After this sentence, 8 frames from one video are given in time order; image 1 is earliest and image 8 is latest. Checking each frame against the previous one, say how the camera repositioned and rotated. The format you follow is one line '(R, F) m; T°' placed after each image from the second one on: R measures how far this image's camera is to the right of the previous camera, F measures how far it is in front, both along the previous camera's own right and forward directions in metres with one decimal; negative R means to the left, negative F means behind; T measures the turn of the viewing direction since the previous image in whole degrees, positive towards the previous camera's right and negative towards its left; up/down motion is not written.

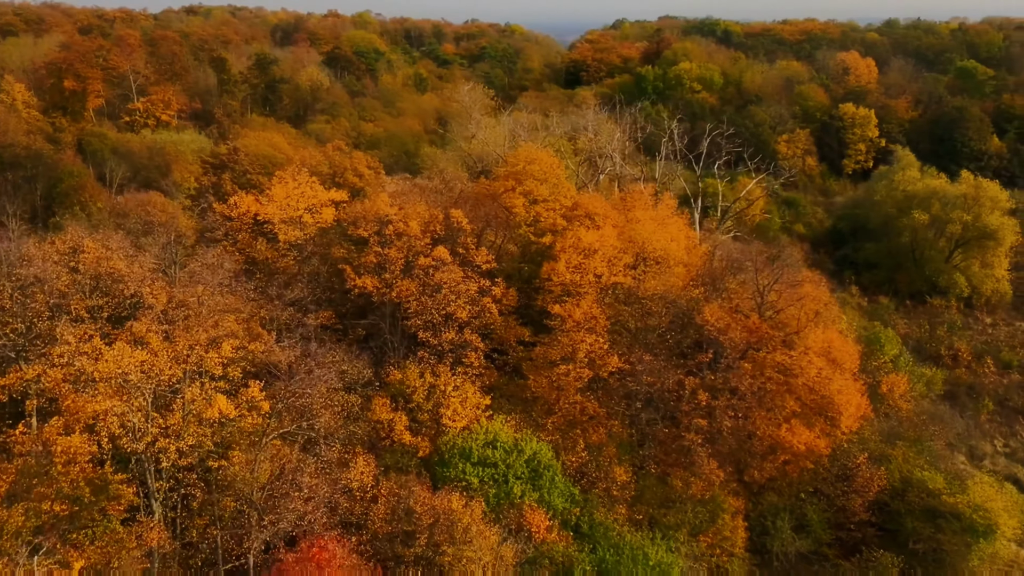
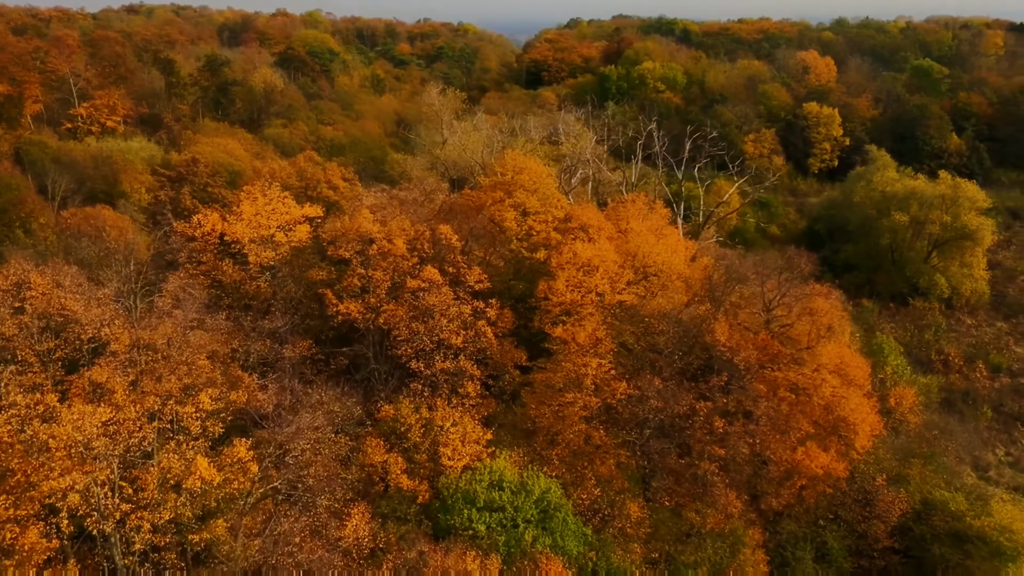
(-1.1, +1.7) m; +3°
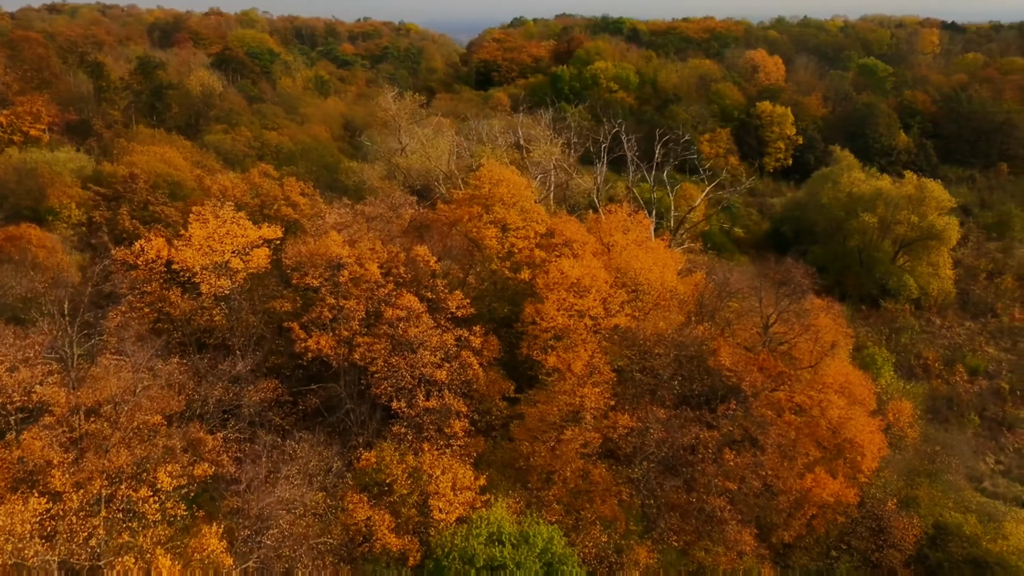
(-1.0, +1.8) m; +4°
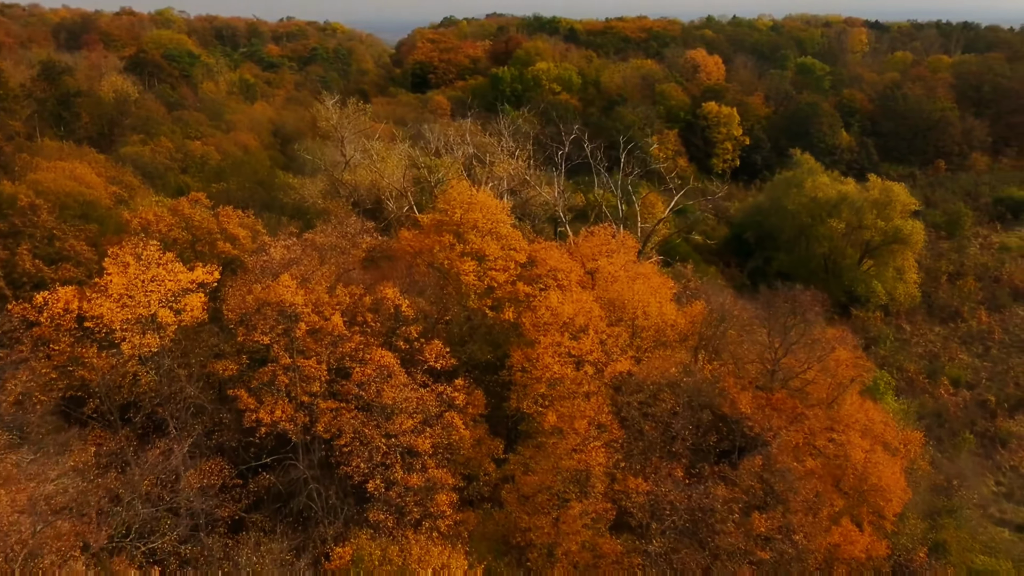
(-1.1, +2.8) m; +5°
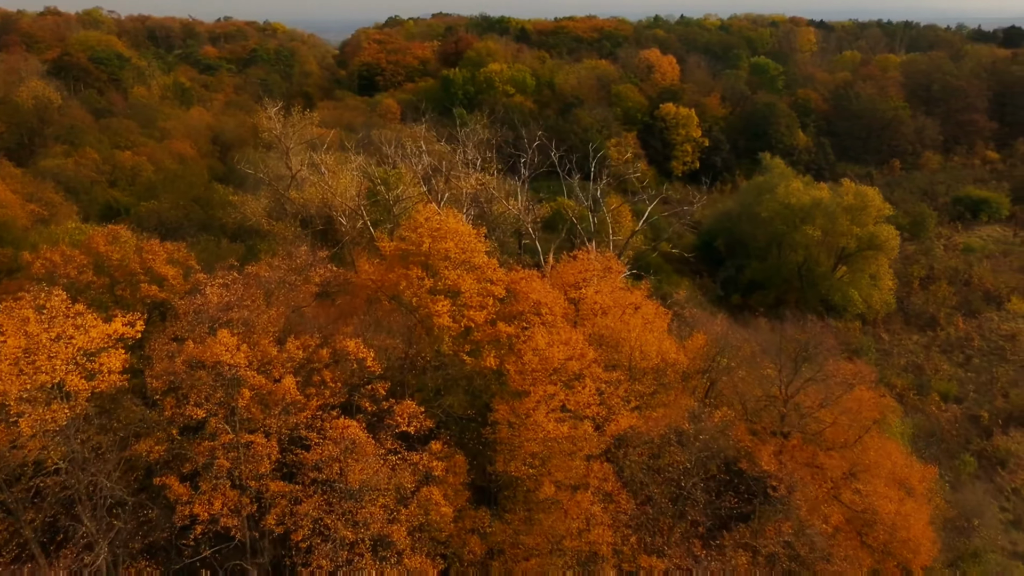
(-0.6, +2.5) m; +4°
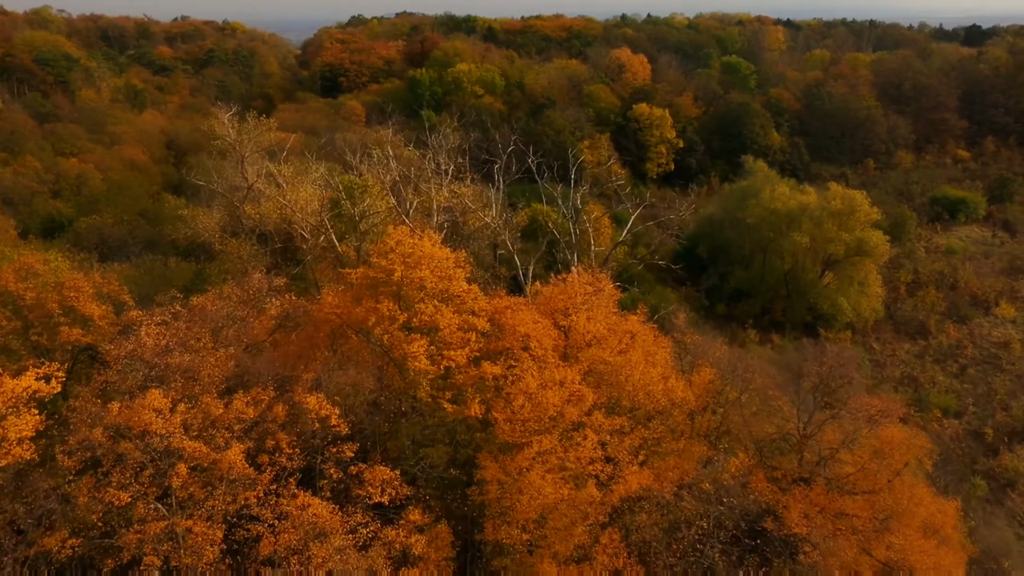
(-0.3, +2.1) m; +2°
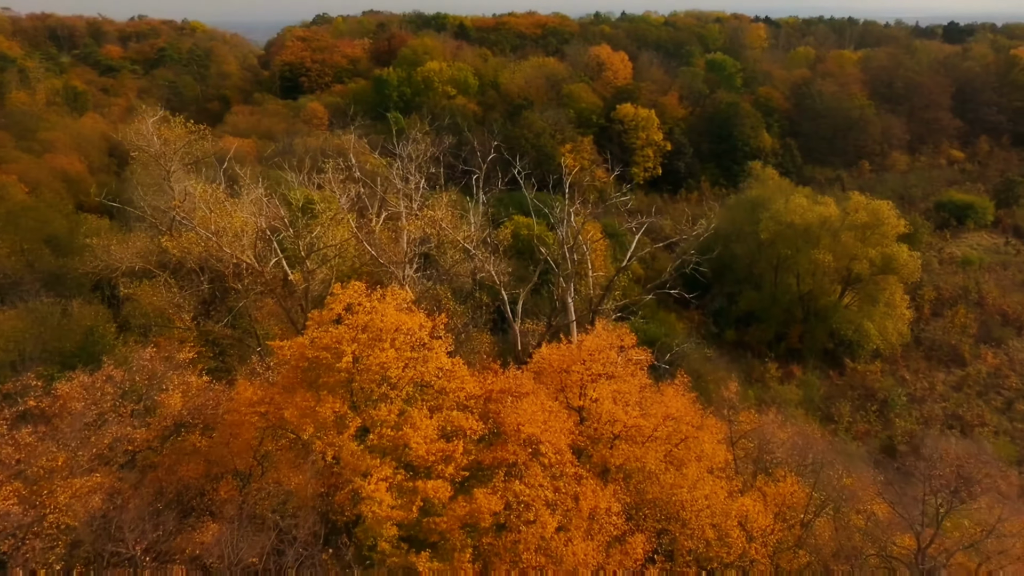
(-0.4, +4.7) m; +2°
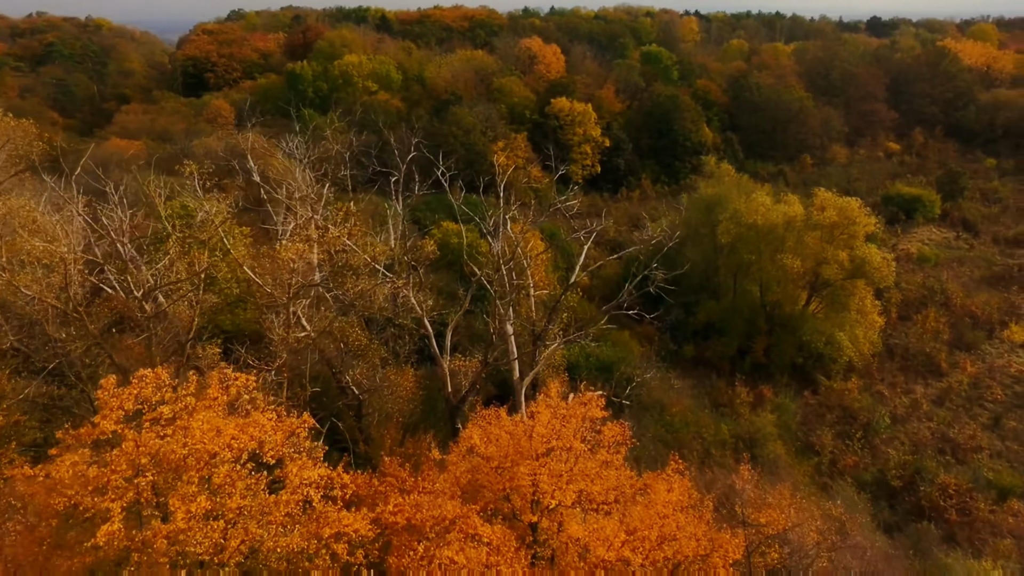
(+0.3, +4.4) m; +5°
